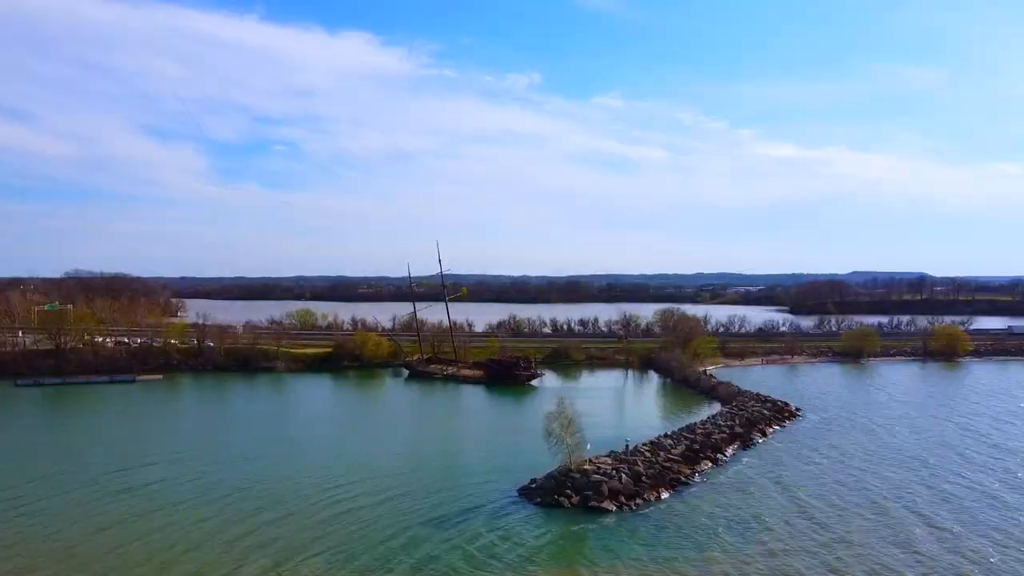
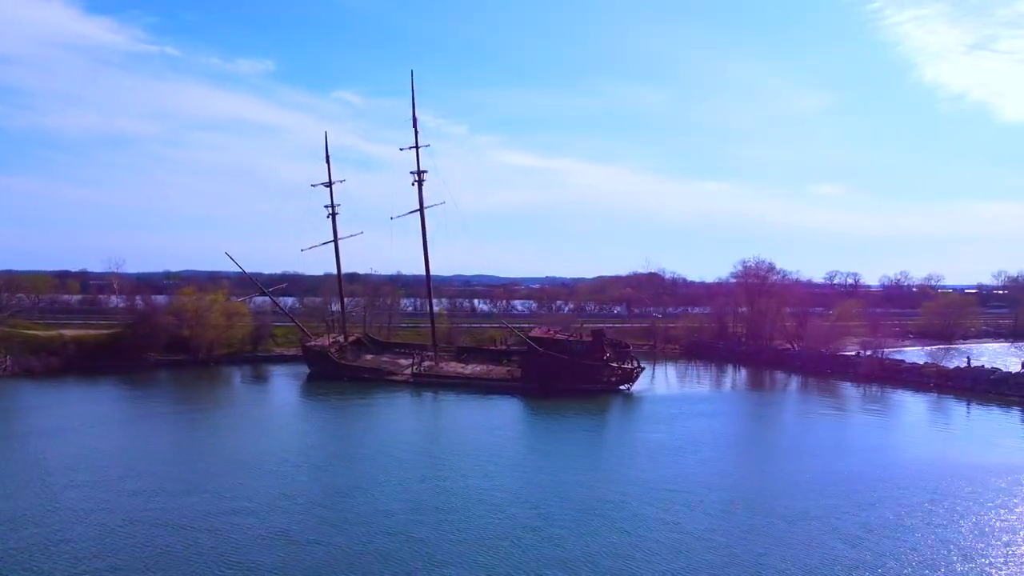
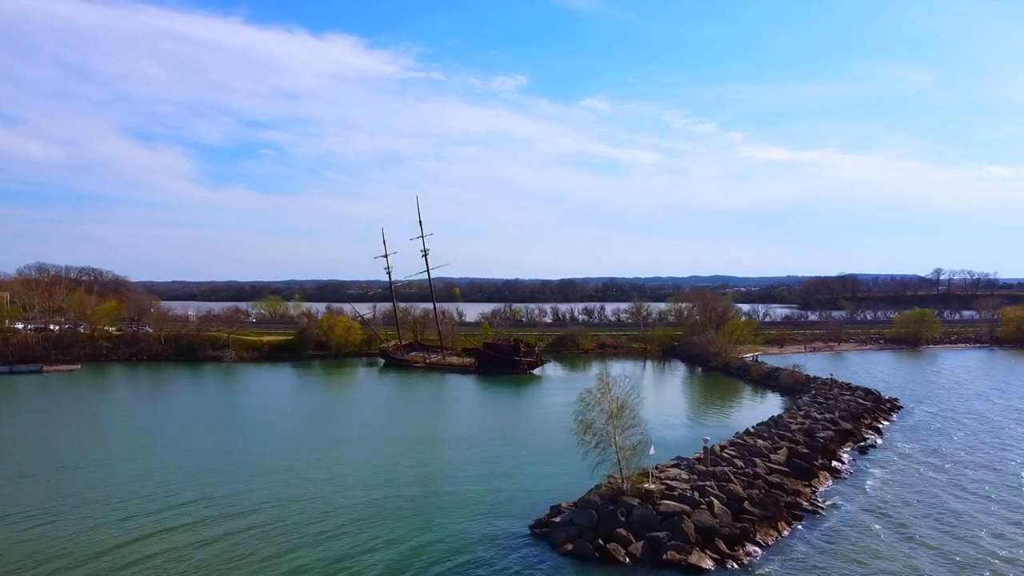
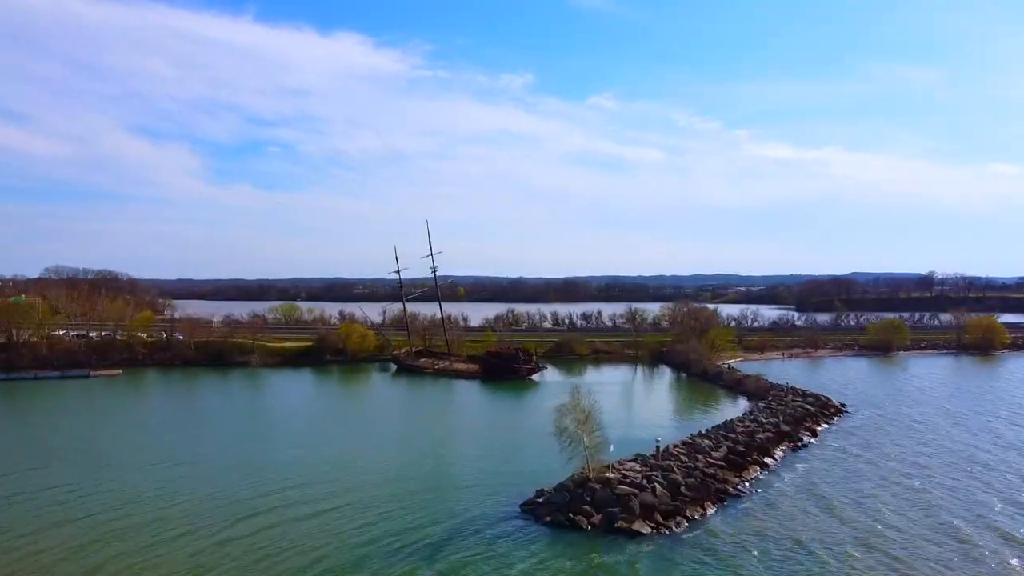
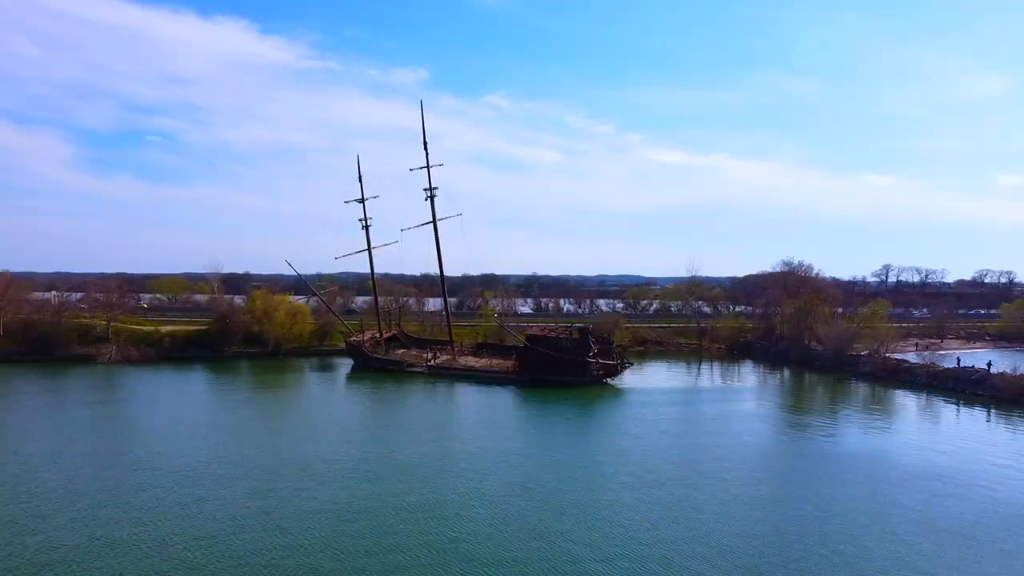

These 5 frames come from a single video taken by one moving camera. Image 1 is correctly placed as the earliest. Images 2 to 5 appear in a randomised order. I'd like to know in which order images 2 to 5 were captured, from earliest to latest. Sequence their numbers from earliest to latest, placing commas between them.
4, 3, 5, 2
